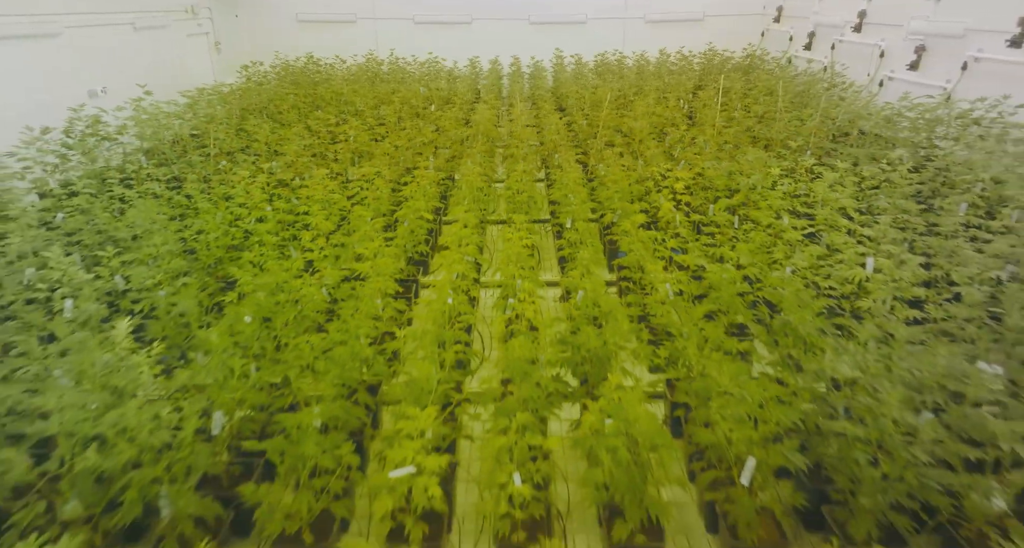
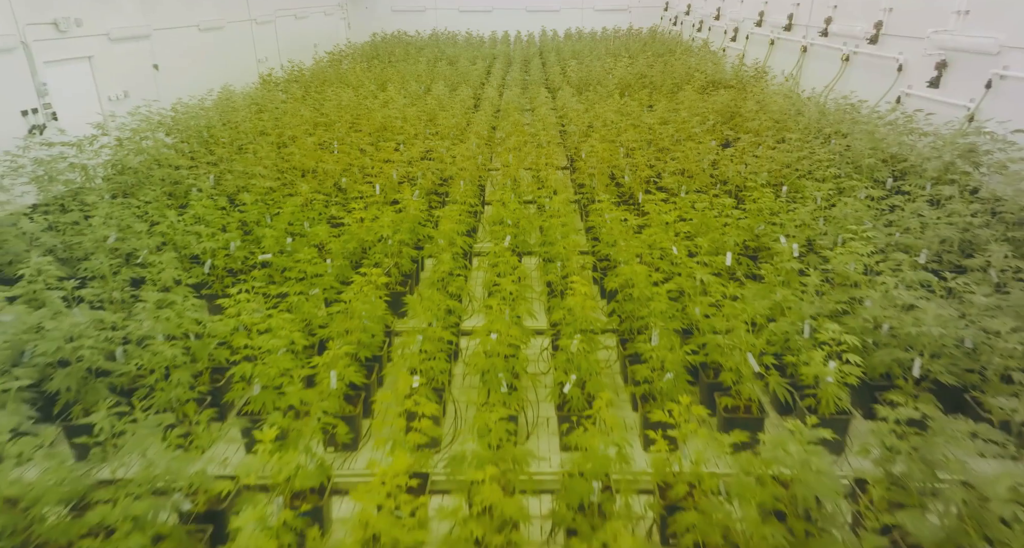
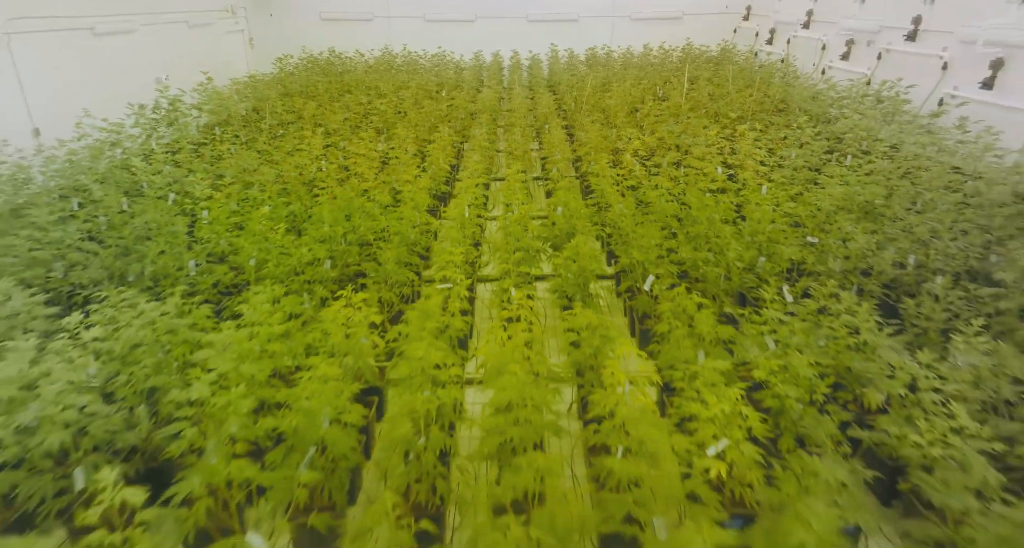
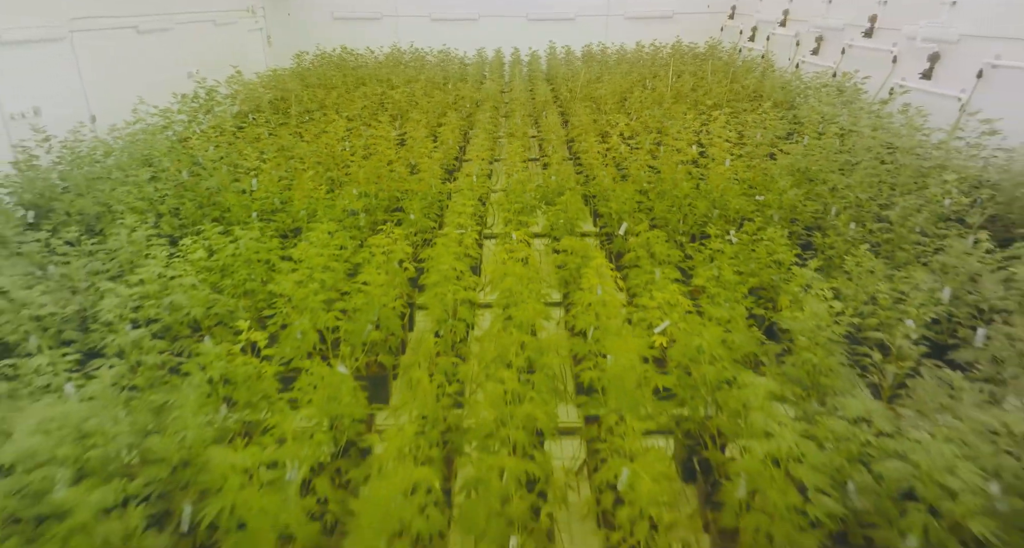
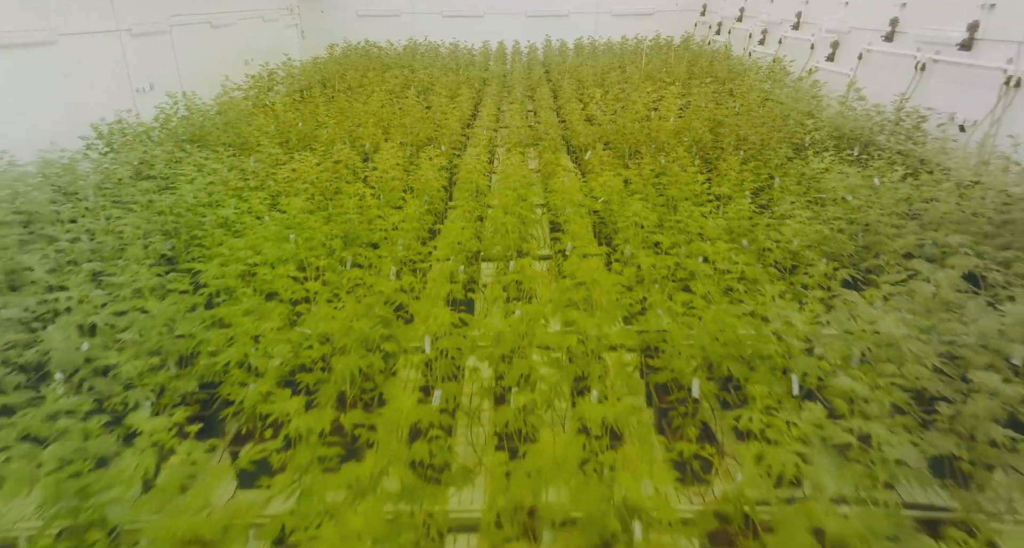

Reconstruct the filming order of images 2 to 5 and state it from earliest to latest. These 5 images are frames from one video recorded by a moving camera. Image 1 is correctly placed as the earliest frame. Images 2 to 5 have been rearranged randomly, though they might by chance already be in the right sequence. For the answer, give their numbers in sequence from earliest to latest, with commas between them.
3, 4, 5, 2
